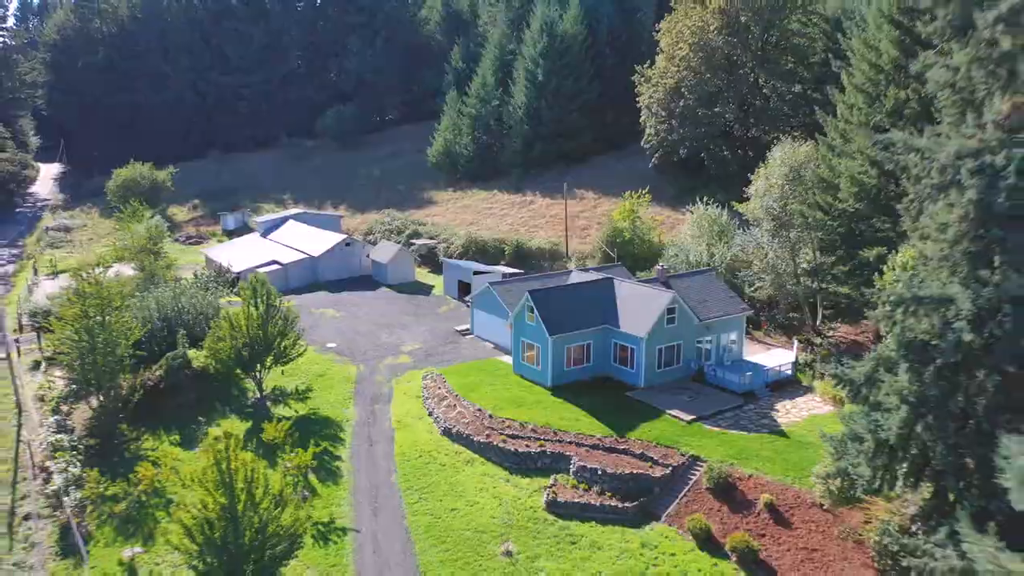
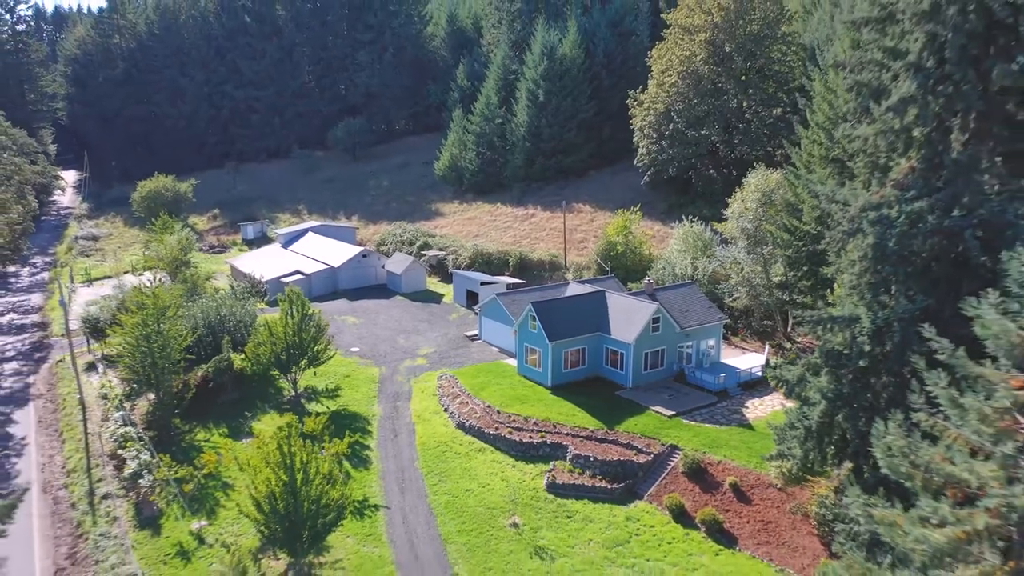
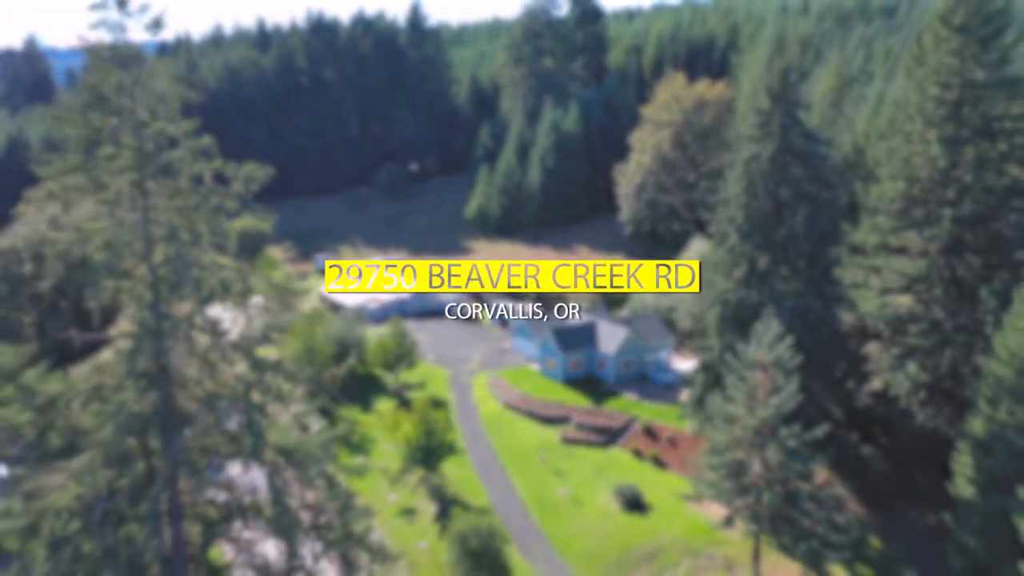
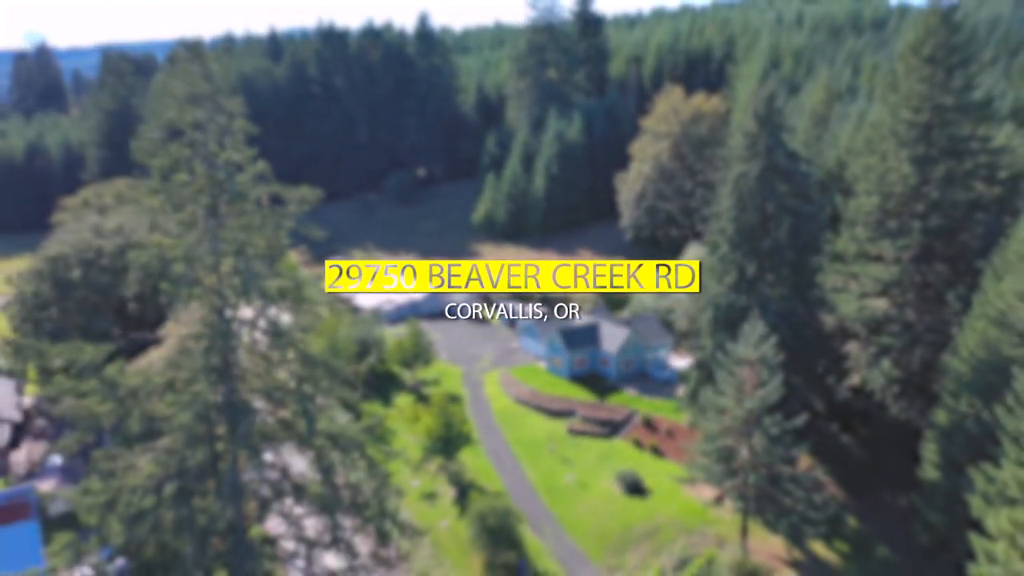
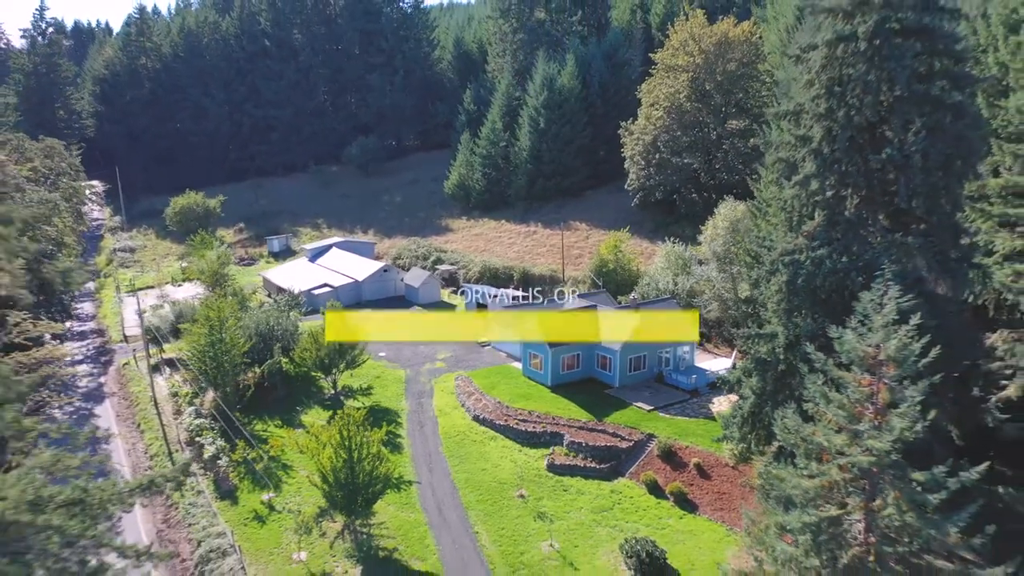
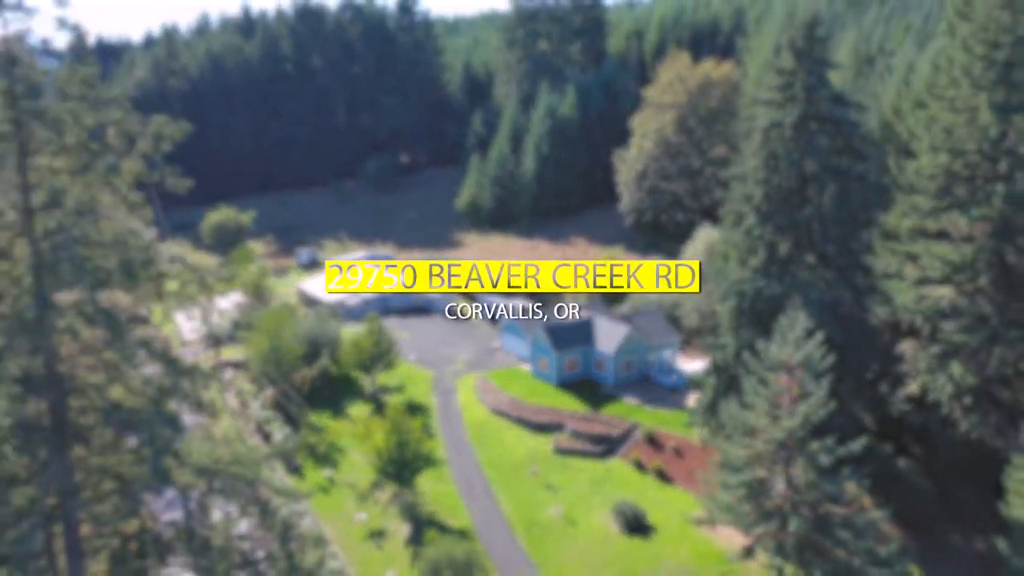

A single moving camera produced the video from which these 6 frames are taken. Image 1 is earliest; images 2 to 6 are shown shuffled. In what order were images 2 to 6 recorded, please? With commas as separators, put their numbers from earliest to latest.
2, 5, 6, 3, 4
